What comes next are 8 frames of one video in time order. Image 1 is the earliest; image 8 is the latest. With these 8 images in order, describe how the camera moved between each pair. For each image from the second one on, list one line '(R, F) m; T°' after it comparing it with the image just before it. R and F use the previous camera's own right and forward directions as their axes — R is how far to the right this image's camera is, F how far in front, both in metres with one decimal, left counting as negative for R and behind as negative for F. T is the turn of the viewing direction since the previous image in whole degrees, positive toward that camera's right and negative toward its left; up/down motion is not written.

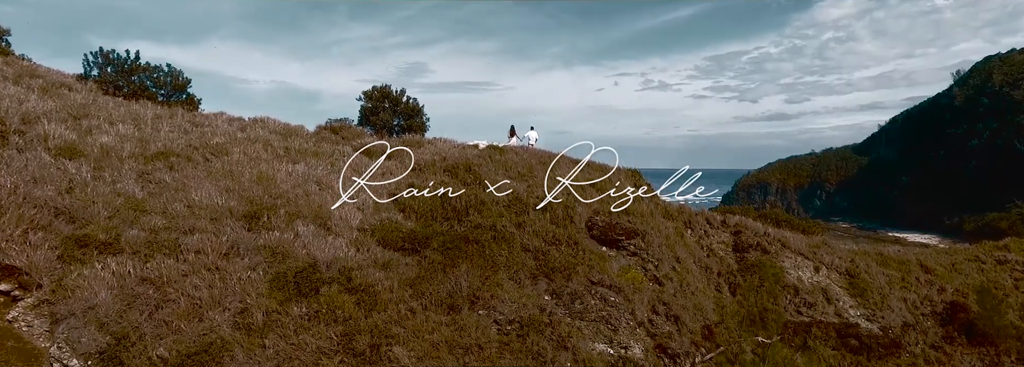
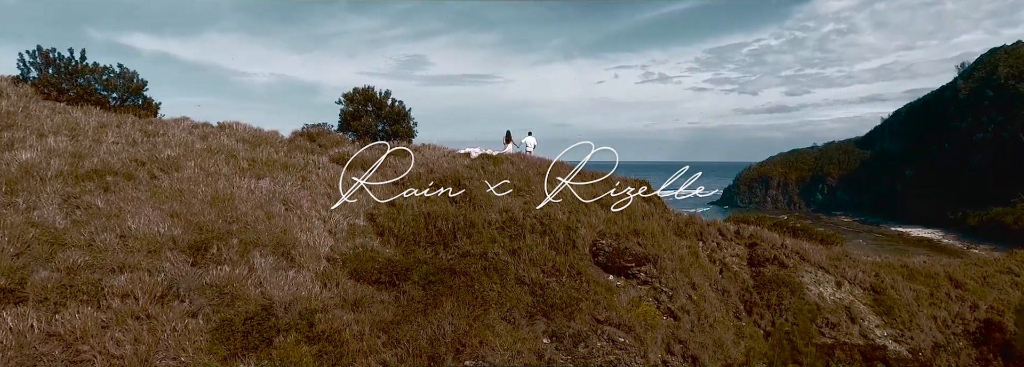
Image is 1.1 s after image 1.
(+0.1, +1.4) m; 0°
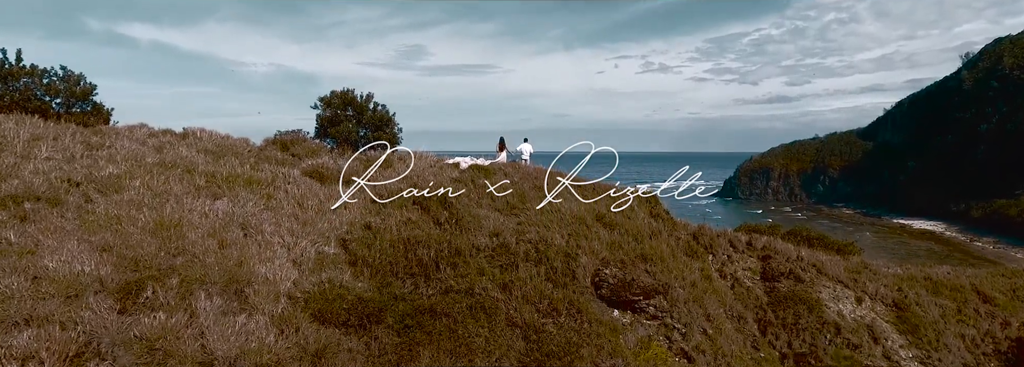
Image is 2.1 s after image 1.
(+0.1, +1.3) m; 0°
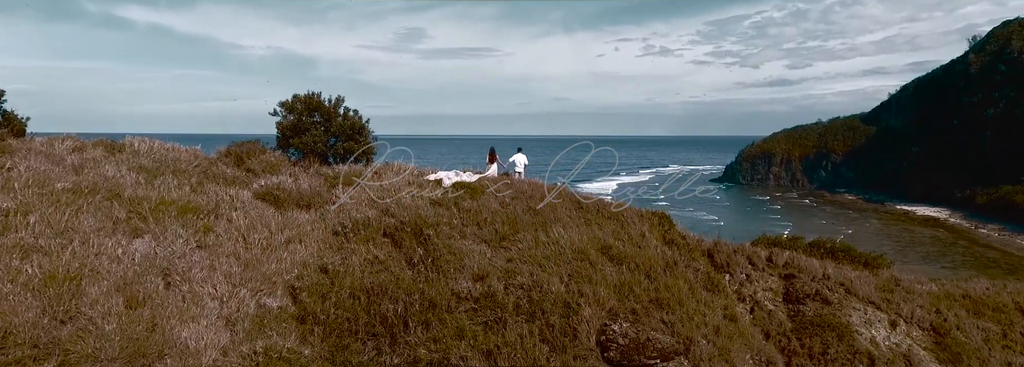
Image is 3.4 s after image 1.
(+0.1, +1.7) m; 0°
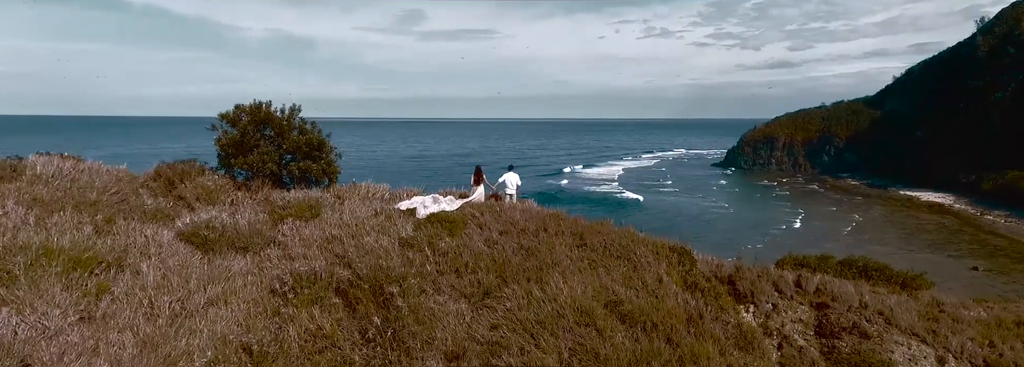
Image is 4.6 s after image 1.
(+0.2, +1.9) m; 0°
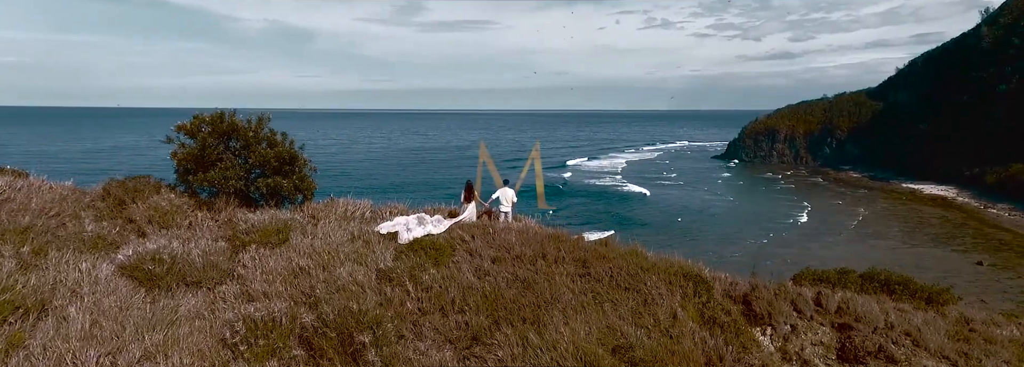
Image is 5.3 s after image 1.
(+0.1, +1.0) m; 0°
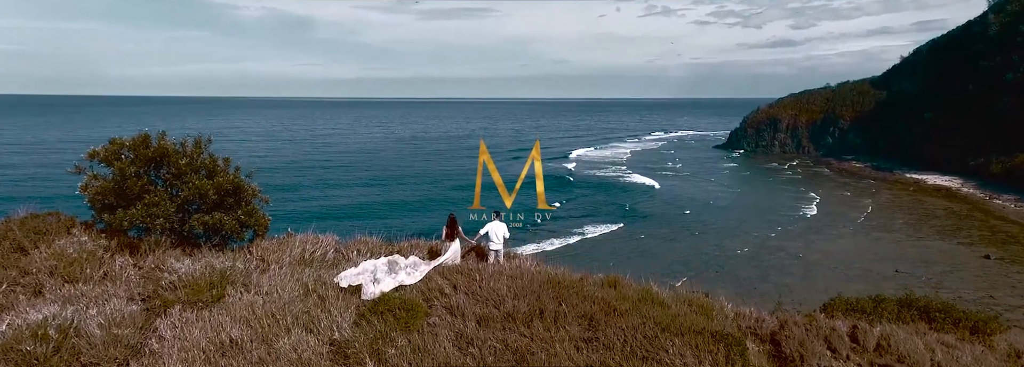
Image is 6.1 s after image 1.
(+0.1, +1.5) m; 0°
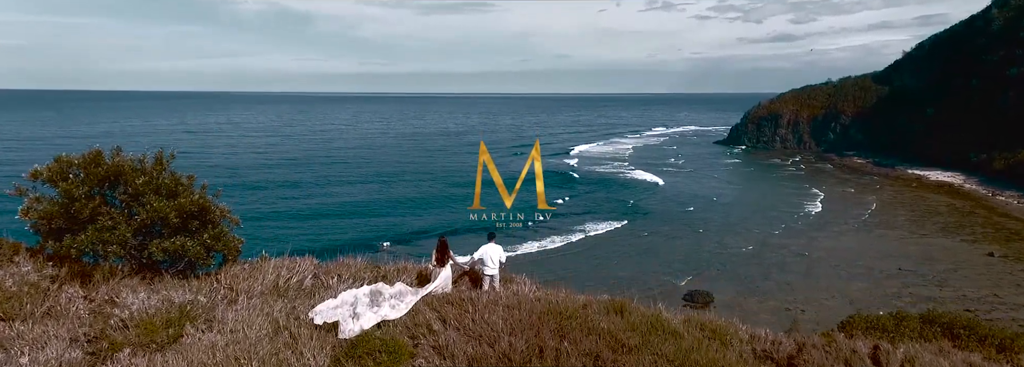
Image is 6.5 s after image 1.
(0.0, +0.7) m; 0°
